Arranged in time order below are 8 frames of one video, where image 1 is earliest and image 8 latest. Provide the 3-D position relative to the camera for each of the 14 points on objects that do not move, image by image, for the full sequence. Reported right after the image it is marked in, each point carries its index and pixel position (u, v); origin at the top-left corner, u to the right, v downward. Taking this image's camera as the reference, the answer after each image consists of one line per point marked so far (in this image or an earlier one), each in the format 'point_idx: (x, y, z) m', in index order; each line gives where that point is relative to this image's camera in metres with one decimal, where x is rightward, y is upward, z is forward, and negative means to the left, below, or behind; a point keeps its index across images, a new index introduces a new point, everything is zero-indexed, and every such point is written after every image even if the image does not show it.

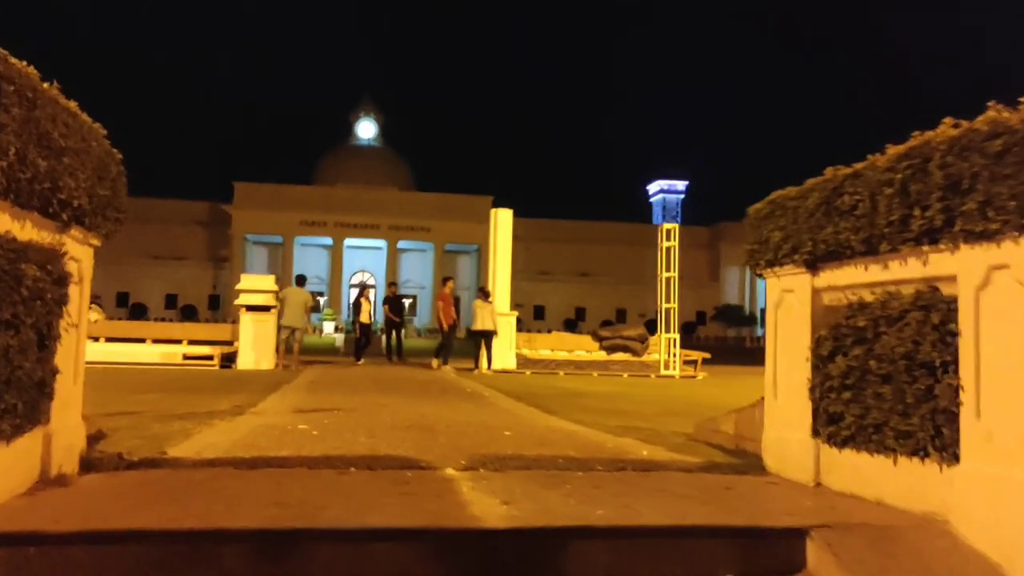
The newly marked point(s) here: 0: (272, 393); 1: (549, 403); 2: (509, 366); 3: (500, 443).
0: (-2.6, -1.1, +9.8) m
1: (+0.4, -1.2, +9.7) m
2: (-0.1, -1.4, +16.7) m
3: (-0.1, -0.9, +5.0) m
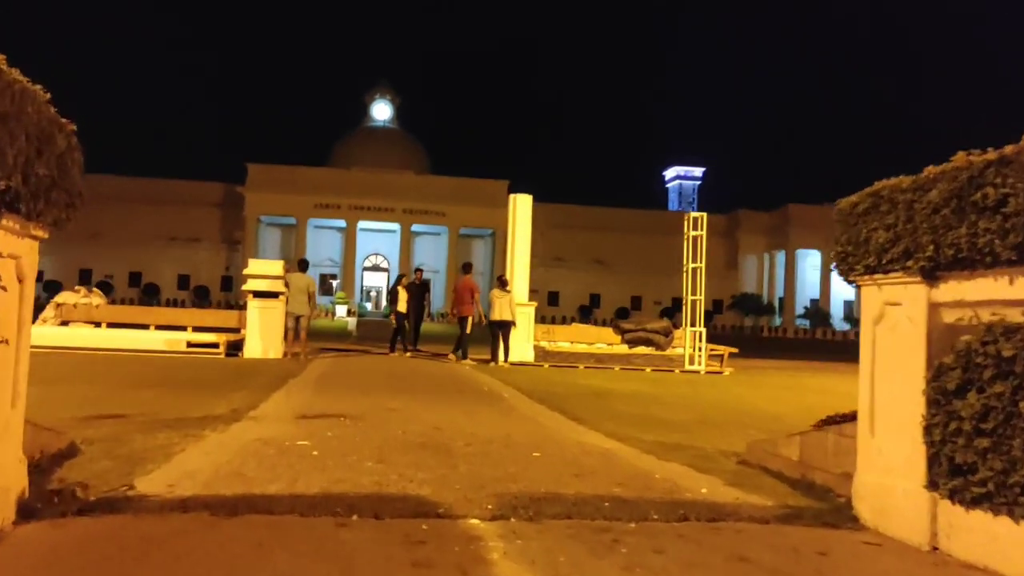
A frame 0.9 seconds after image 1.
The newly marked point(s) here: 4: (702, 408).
0: (-2.4, -1.0, +9.1) m
1: (+0.6, -1.2, +8.9) m
2: (+0.2, -1.2, +16.0) m
3: (+0.1, -0.9, +4.3) m
4: (+2.0, -1.2, +9.6) m
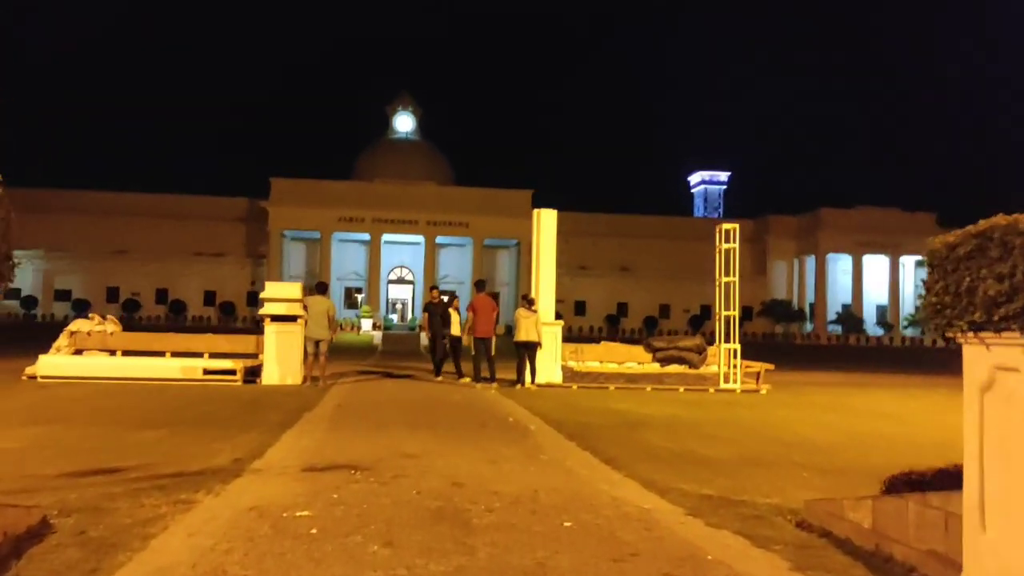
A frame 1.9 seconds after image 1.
0: (-2.1, -1.3, +8.5) m
1: (+0.9, -1.4, +8.3) m
2: (+0.7, -1.6, +15.4) m
3: (+0.2, -1.1, +3.6) m
4: (+2.2, -1.5, +8.9) m
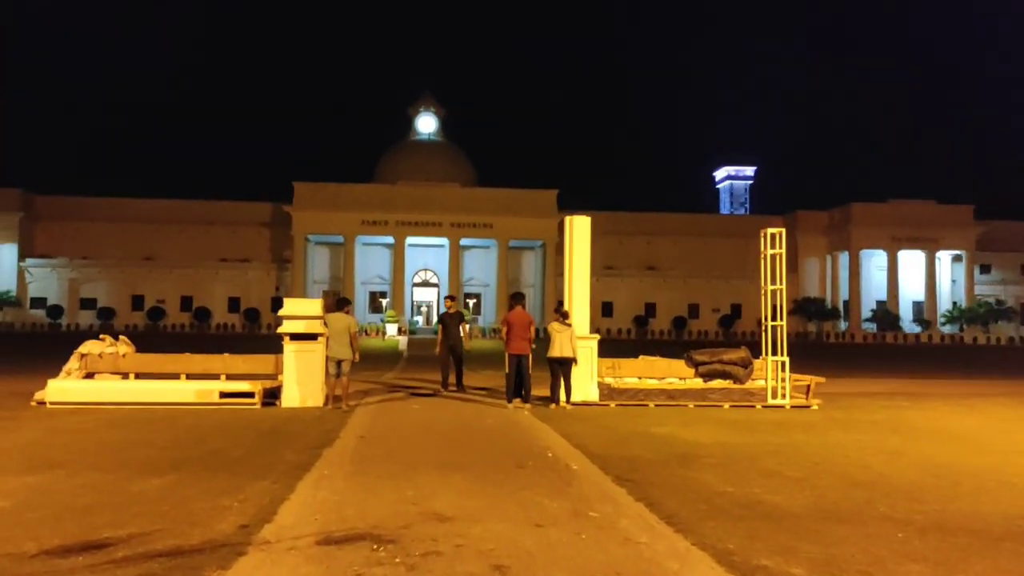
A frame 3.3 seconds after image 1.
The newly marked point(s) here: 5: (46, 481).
0: (-1.8, -1.6, +7.7) m
1: (+1.2, -1.6, +7.4) m
2: (+1.2, -1.8, +14.4) m
3: (+0.4, -1.3, +2.7) m
4: (+2.6, -1.7, +7.9) m
5: (-3.8, -1.6, +7.5) m
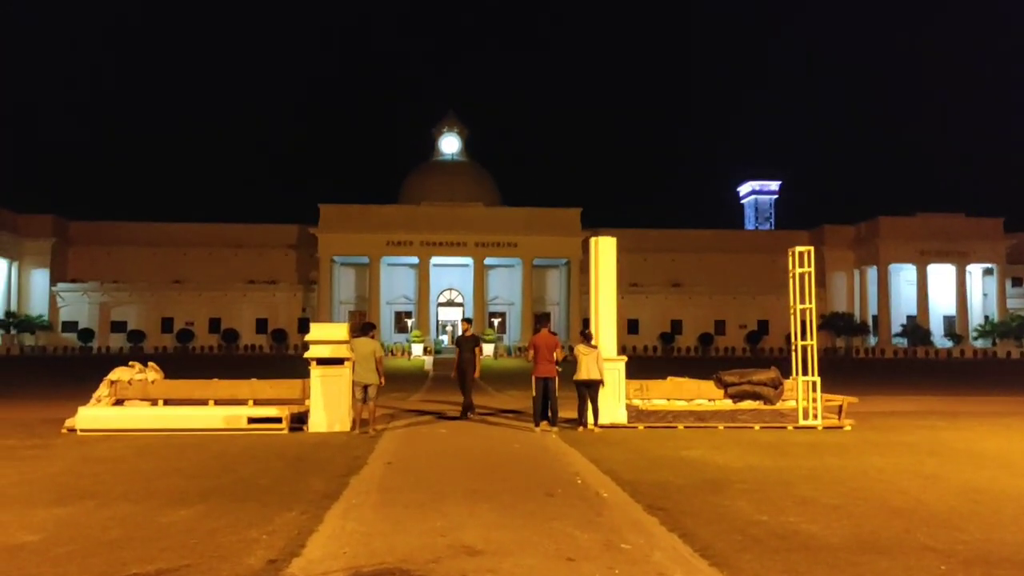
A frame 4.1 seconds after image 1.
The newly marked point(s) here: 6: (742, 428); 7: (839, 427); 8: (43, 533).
0: (-1.5, -1.8, +7.6) m
1: (+1.4, -1.8, +7.2) m
2: (+1.7, -2.1, +14.3) m
3: (+0.5, -1.4, +2.6) m
4: (+2.9, -1.9, +7.8) m
5: (-3.6, -1.8, +7.5) m
6: (+3.6, -2.2, +14.0) m
7: (+5.1, -2.2, +14.0) m
8: (-3.5, -1.8, +6.7) m
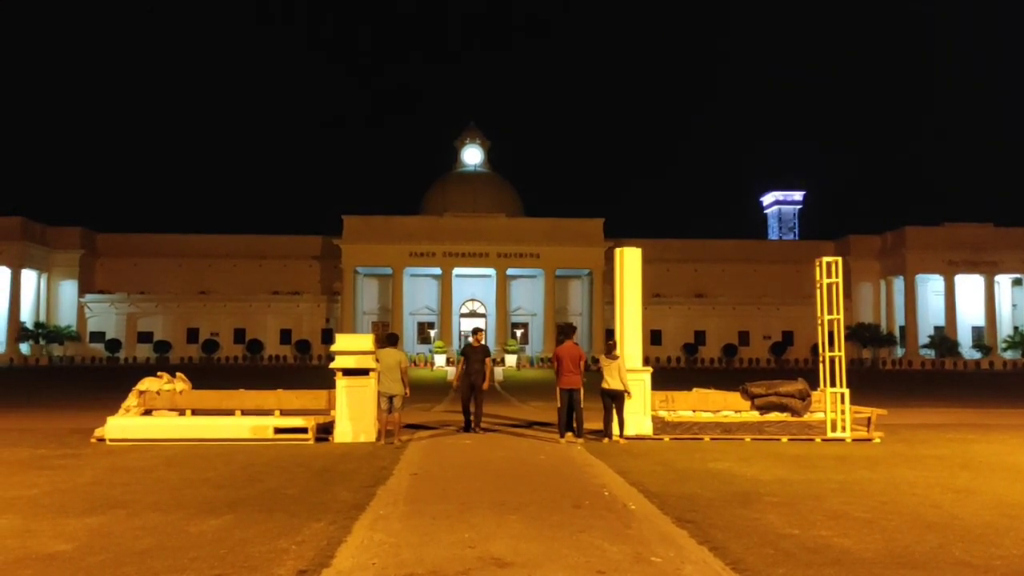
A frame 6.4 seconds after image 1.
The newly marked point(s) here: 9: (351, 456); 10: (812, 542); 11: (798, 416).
0: (-1.3, -1.9, +7.6) m
1: (+1.7, -1.9, +7.2) m
2: (+2.1, -2.3, +14.2) m
3: (+0.6, -1.5, +2.6) m
4: (+3.1, -2.0, +7.7) m
5: (-3.4, -1.9, +7.5) m
6: (+3.9, -2.3, +13.9) m
7: (+5.4, -2.3, +13.9) m
8: (-3.2, -1.9, +6.7) m
9: (-2.1, -2.2, +12.0) m
10: (+2.2, -1.9, +6.7) m
11: (+4.5, -2.0, +14.4) m
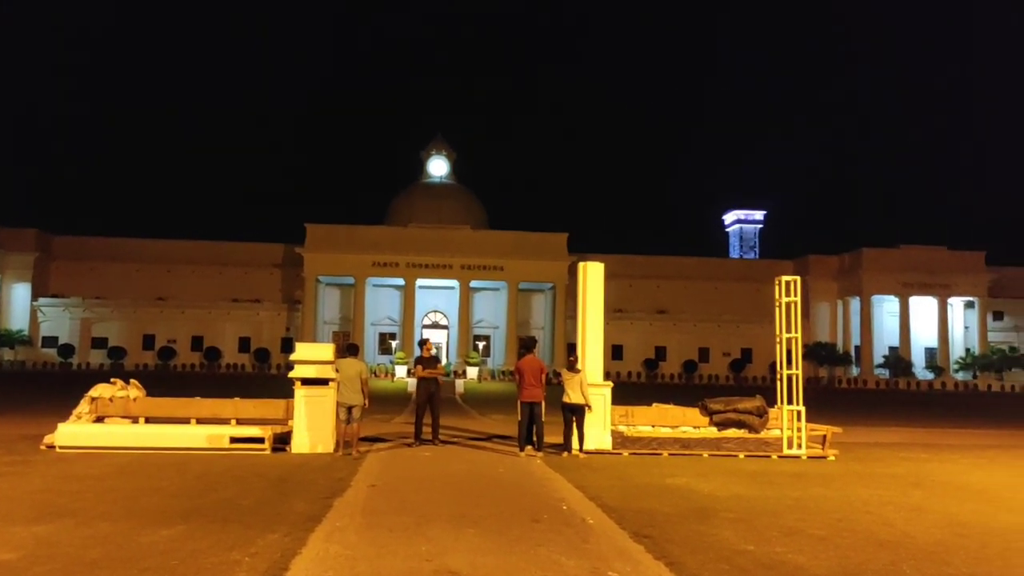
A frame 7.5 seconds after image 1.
0: (-1.6, -2.0, +7.6) m
1: (+1.3, -2.0, +7.2) m
2: (+1.4, -2.5, +14.3) m
3: (+0.5, -1.5, +2.6) m
4: (+2.7, -2.1, +7.8) m
5: (-3.7, -2.0, +7.4) m
6: (+3.3, -2.6, +14.0) m
7: (+4.8, -2.6, +14.1) m
8: (-3.6, -1.9, +6.6) m
9: (-2.7, -2.4, +11.9) m
10: (+1.9, -2.0, +6.8) m
11: (+3.9, -2.3, +14.5) m
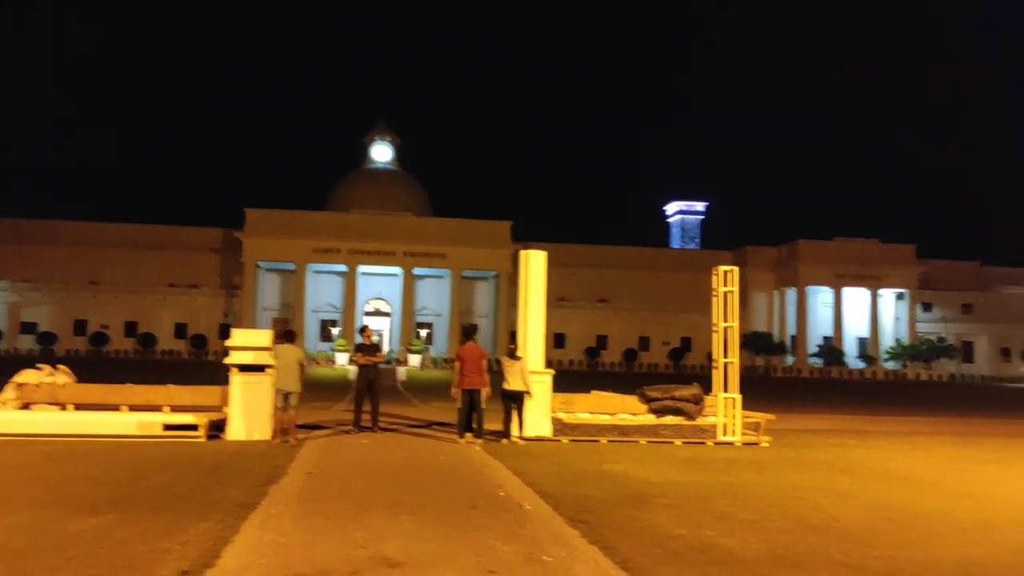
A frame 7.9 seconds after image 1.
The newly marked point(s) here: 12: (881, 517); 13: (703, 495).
0: (-2.2, -1.9, +7.5) m
1: (+0.8, -1.9, +7.3) m
2: (+0.5, -2.3, +14.3) m
3: (+0.3, -1.5, +2.6) m
4: (+2.2, -2.0, +7.9) m
5: (-4.2, -1.8, +7.1) m
6: (+2.4, -2.4, +14.2) m
7: (+3.9, -2.5, +14.4) m
8: (-4.0, -1.8, +6.4) m
9: (-3.5, -2.2, +11.7) m
10: (+1.4, -1.9, +6.9) m
11: (+2.9, -2.1, +14.7) m
12: (+3.4, -2.1, +8.4) m
13: (+2.0, -2.2, +9.5) m
